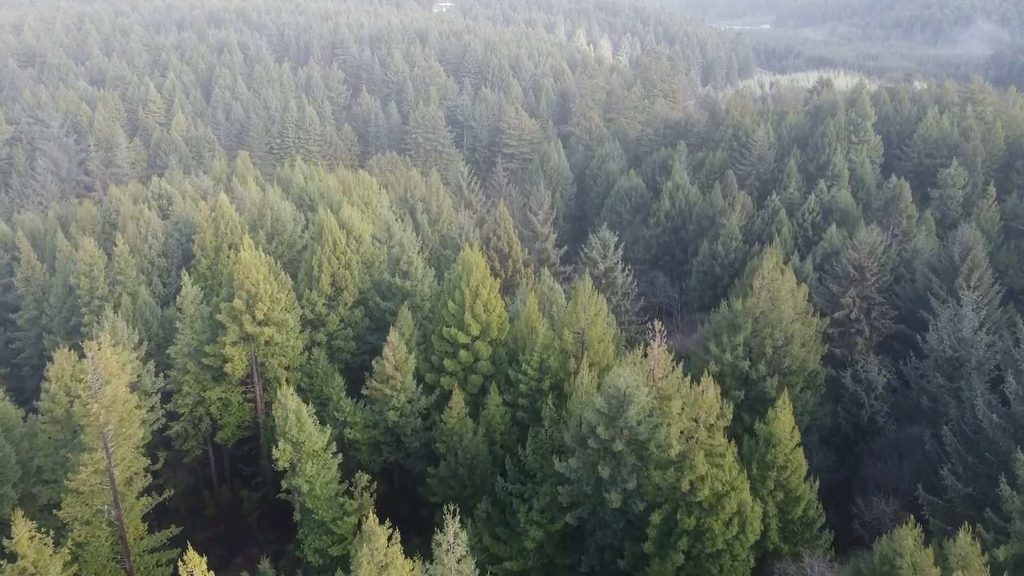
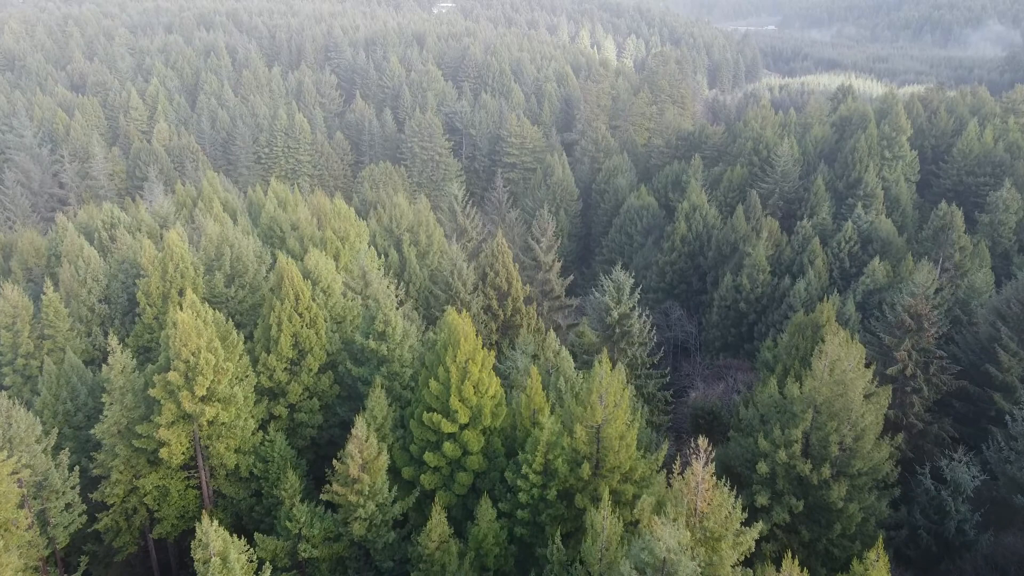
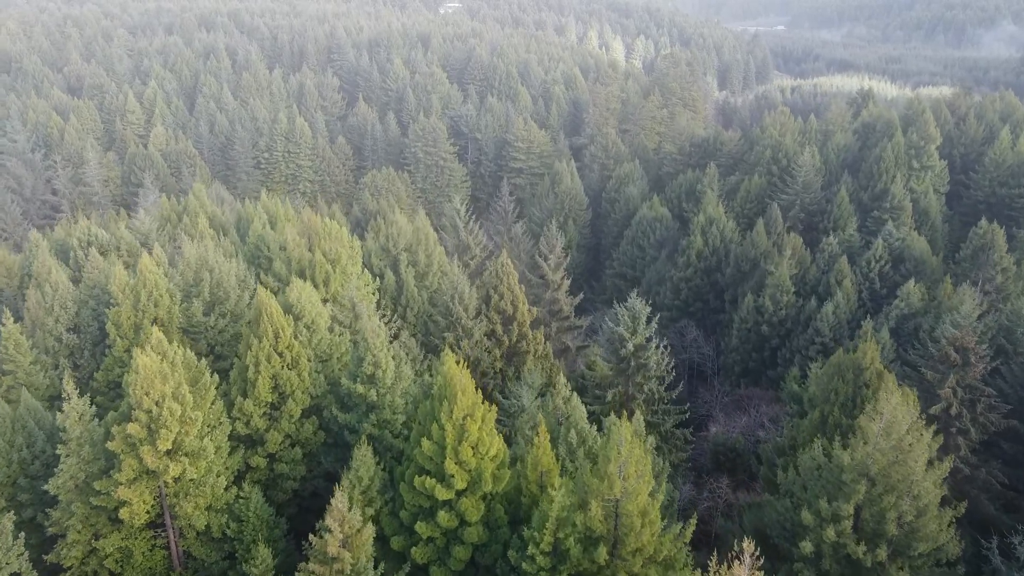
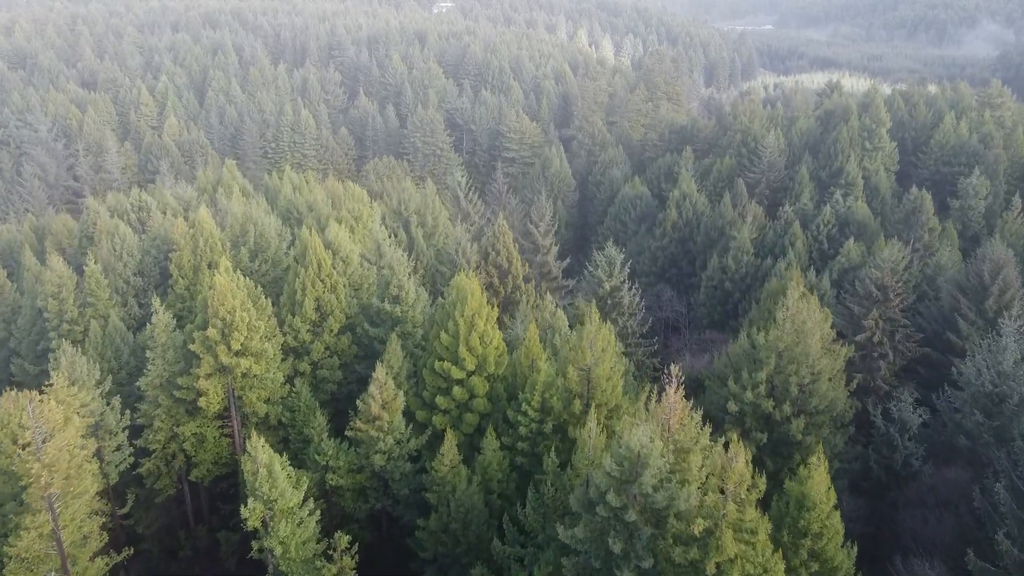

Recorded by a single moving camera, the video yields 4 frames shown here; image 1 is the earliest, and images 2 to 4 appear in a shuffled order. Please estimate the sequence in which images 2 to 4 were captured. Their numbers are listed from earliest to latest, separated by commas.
4, 2, 3
